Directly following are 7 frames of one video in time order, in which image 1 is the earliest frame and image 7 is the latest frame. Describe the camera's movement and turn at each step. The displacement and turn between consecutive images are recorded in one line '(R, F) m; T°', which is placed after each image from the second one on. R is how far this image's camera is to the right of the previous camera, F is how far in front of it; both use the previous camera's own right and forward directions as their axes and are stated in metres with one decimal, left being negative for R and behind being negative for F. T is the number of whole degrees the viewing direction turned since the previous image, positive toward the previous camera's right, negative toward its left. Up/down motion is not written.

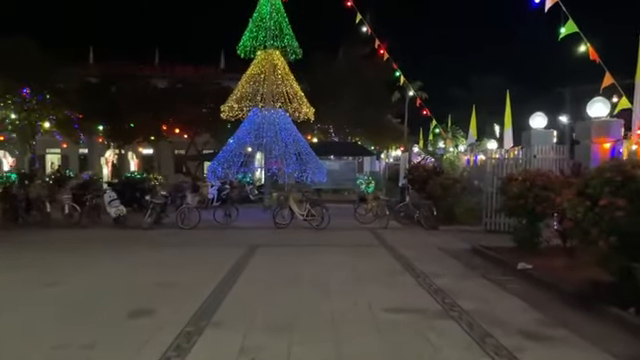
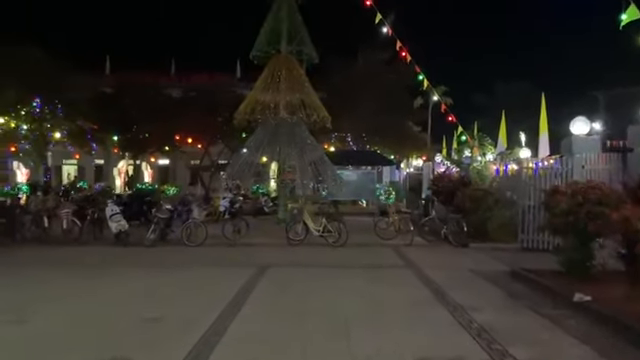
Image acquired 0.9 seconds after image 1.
(0.0, +1.5) m; -2°
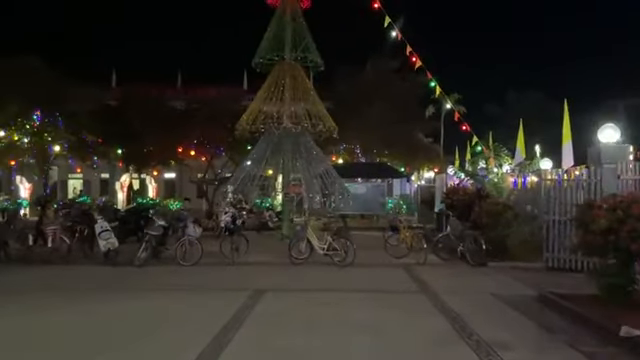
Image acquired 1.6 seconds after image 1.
(+0.2, +1.2) m; -1°
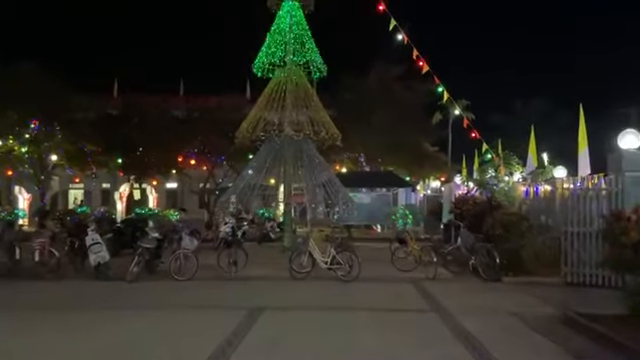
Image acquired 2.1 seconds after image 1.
(0.0, +0.8) m; 0°
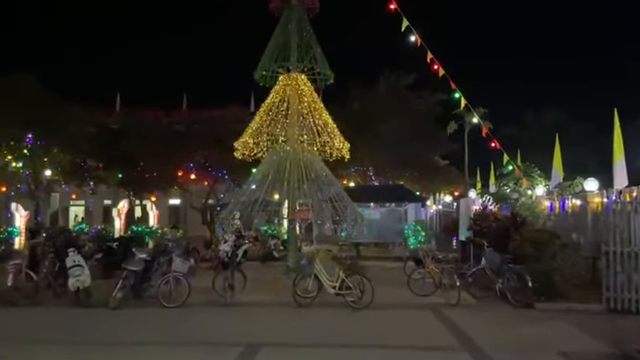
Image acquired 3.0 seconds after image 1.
(0.0, +1.5) m; -1°
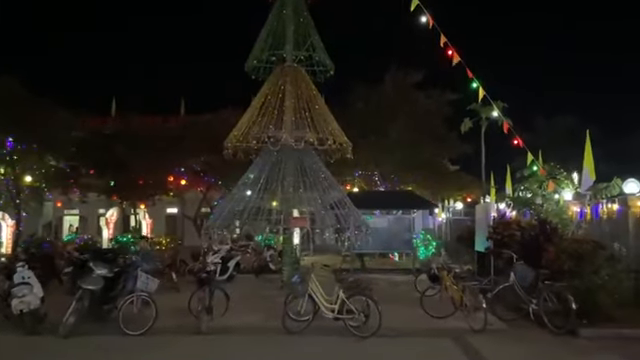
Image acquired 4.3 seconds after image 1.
(+0.2, +2.1) m; -1°
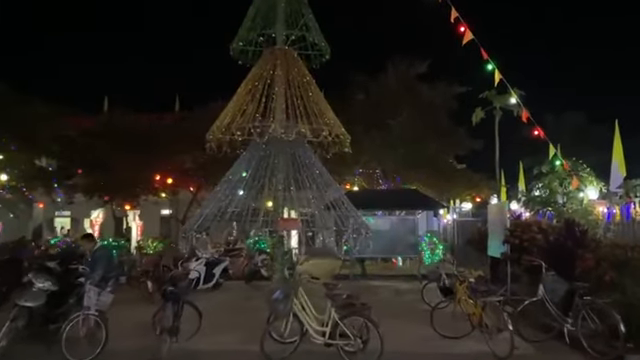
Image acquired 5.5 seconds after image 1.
(+0.2, +1.9) m; 0°
